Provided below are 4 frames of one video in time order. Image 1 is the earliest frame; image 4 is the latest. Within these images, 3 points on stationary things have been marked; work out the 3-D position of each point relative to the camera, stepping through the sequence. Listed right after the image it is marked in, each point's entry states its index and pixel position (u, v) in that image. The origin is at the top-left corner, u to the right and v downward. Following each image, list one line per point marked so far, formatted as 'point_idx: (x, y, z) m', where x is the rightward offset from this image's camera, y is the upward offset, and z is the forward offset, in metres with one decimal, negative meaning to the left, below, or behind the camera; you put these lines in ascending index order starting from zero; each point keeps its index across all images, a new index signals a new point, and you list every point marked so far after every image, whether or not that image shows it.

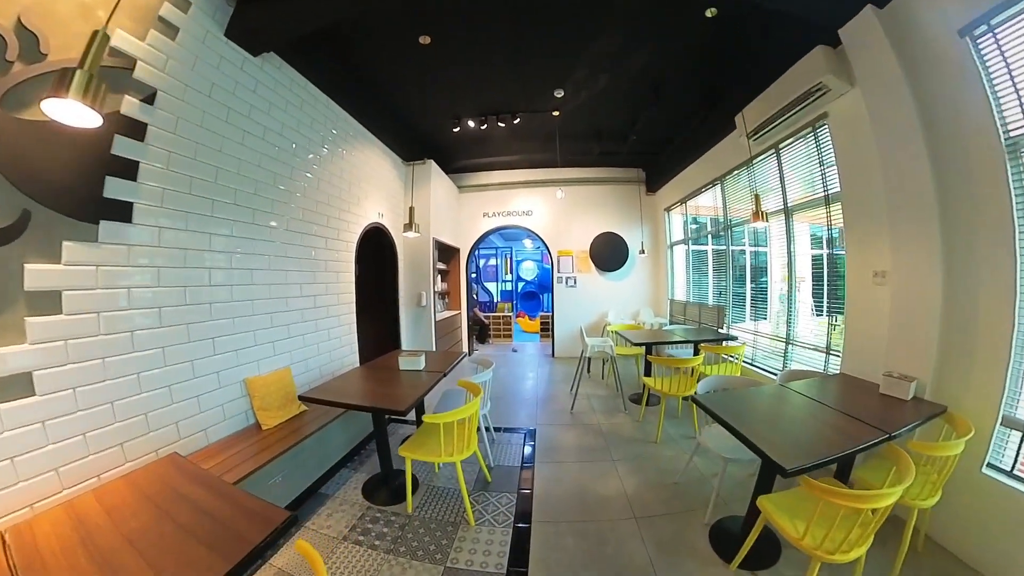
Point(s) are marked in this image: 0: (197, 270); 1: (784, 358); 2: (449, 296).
0: (-2.4, +0.1, +1.9) m
1: (+3.4, -0.9, +3.0) m
2: (-1.2, -0.1, +4.6) m
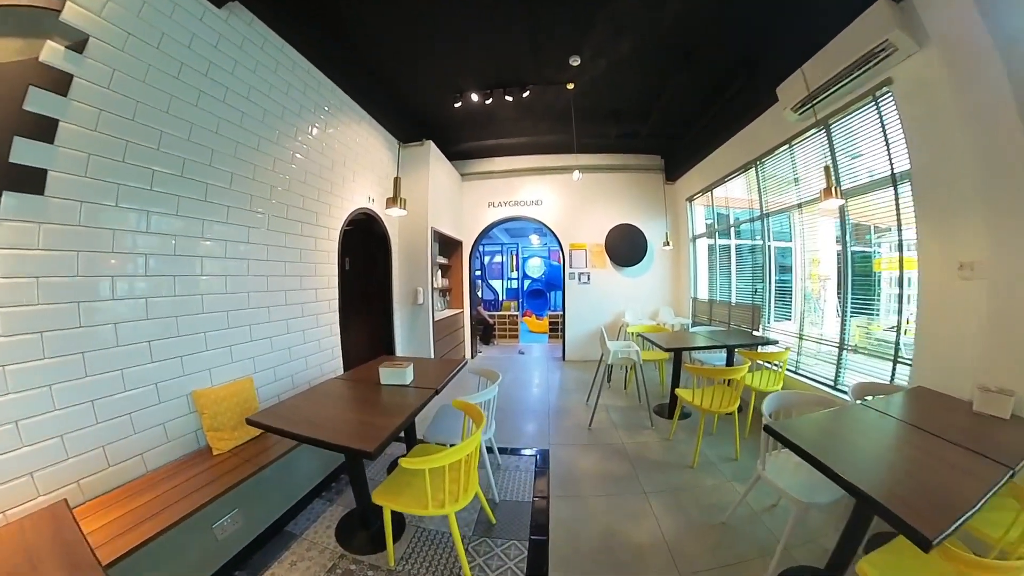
0: (-2.4, +0.2, +1.5) m
1: (+3.5, -0.8, +2.6) m
2: (-1.1, -0.1, +4.3) m
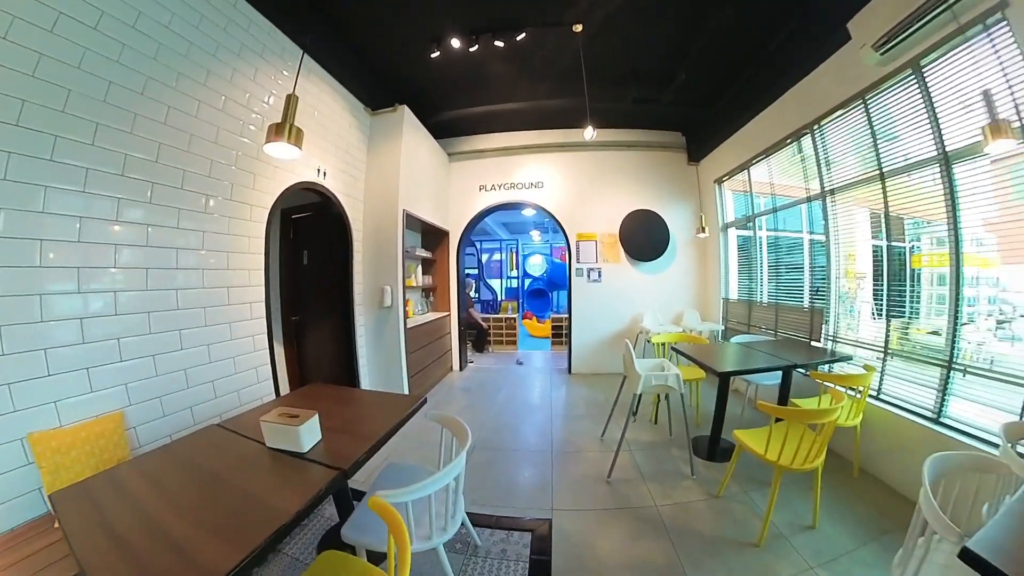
0: (-2.5, +0.2, +1.0) m
1: (+3.4, -0.8, +2.0) m
2: (-1.2, -0.1, +3.7) m
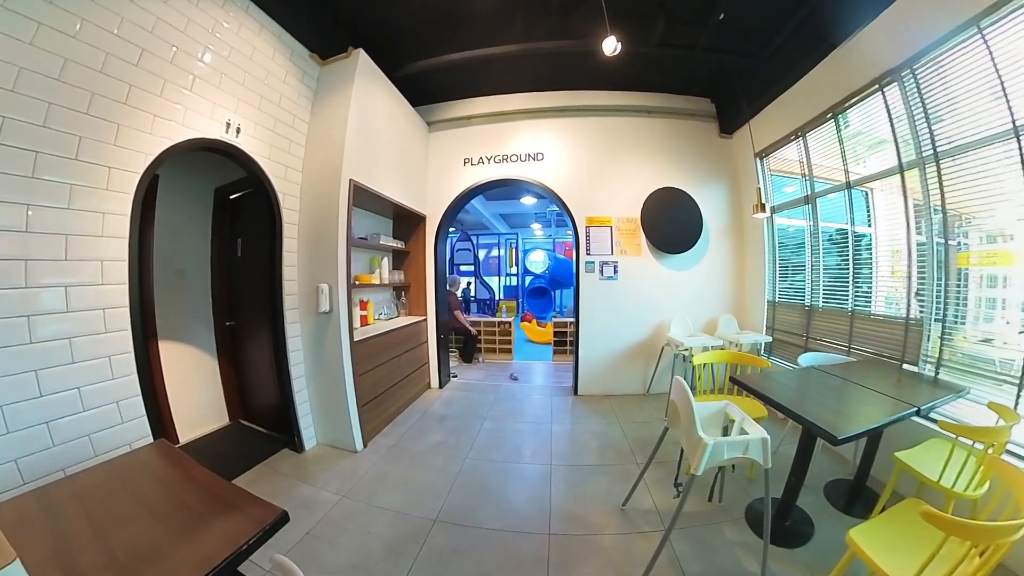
0: (-2.6, +0.2, +0.4) m
1: (+3.3, -0.8, +1.3) m
2: (-1.3, 0.0, +3.1) m
